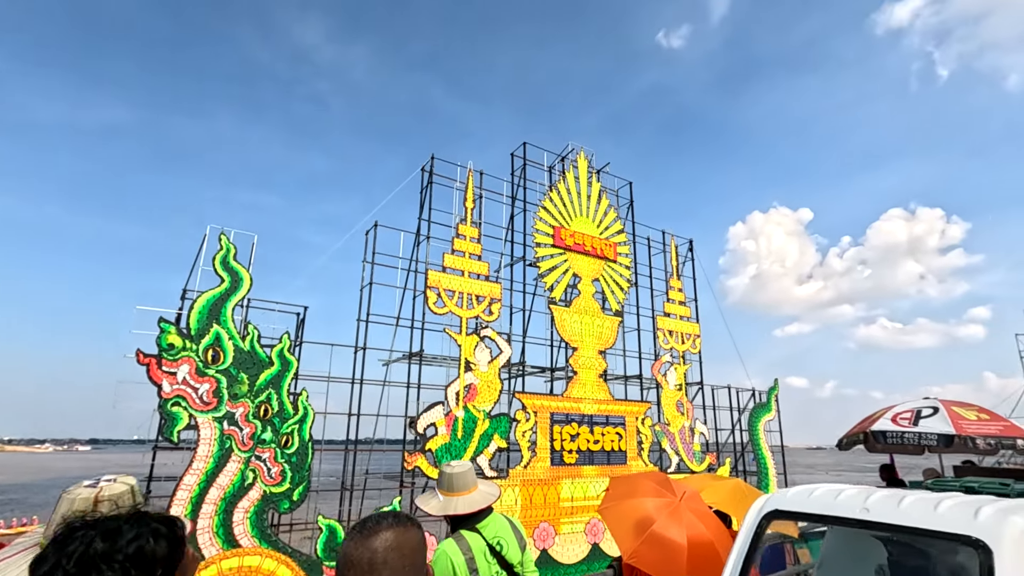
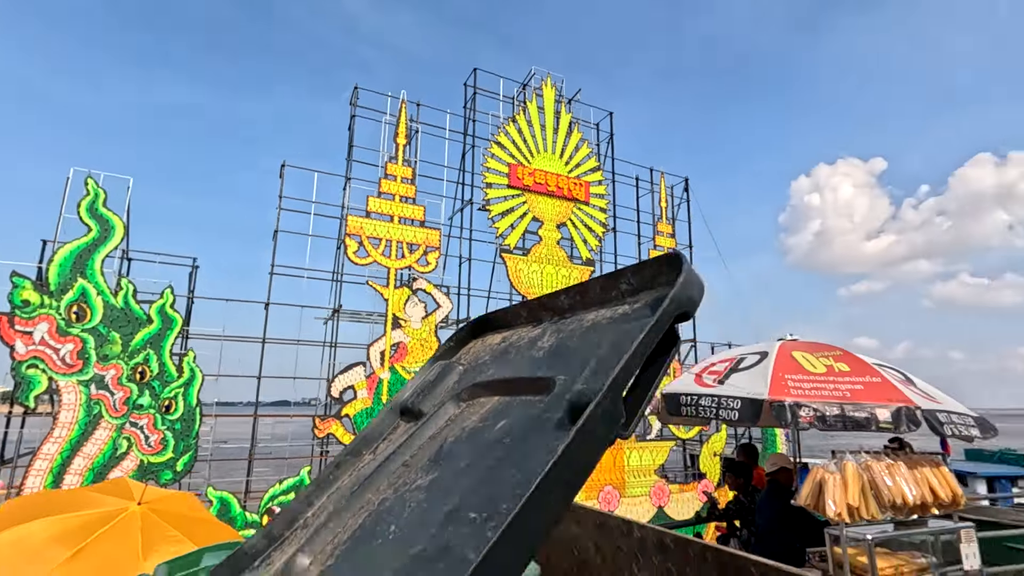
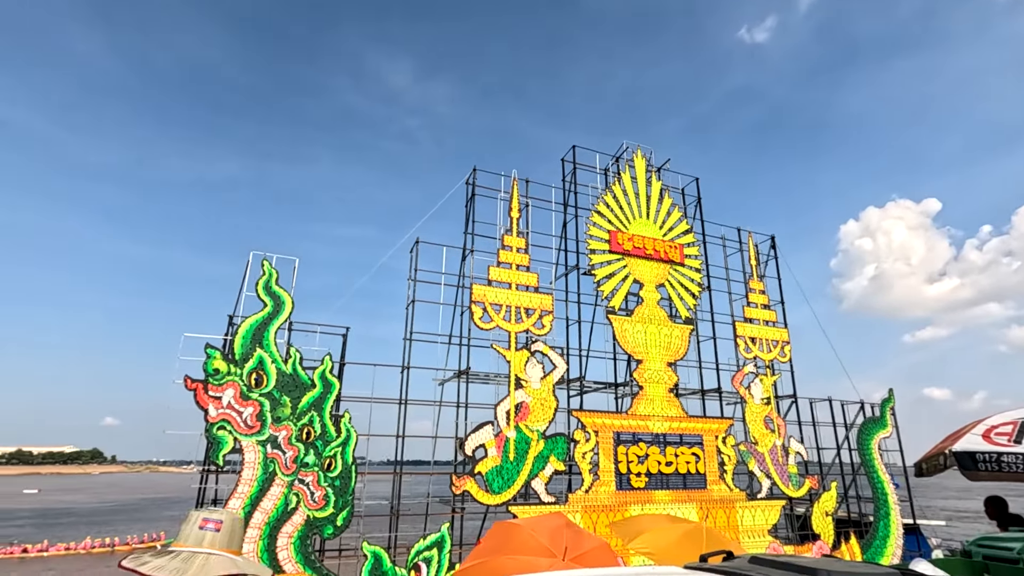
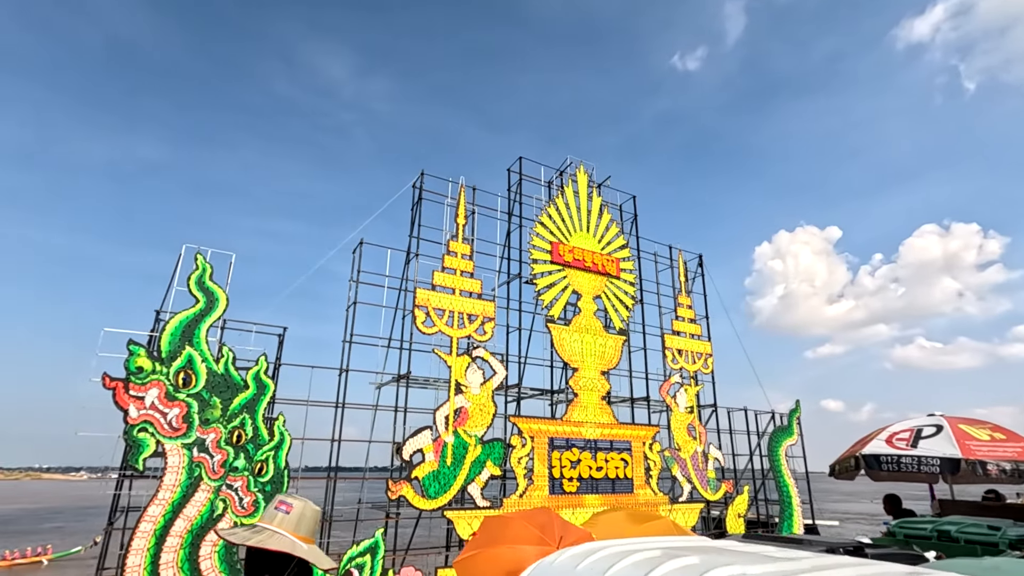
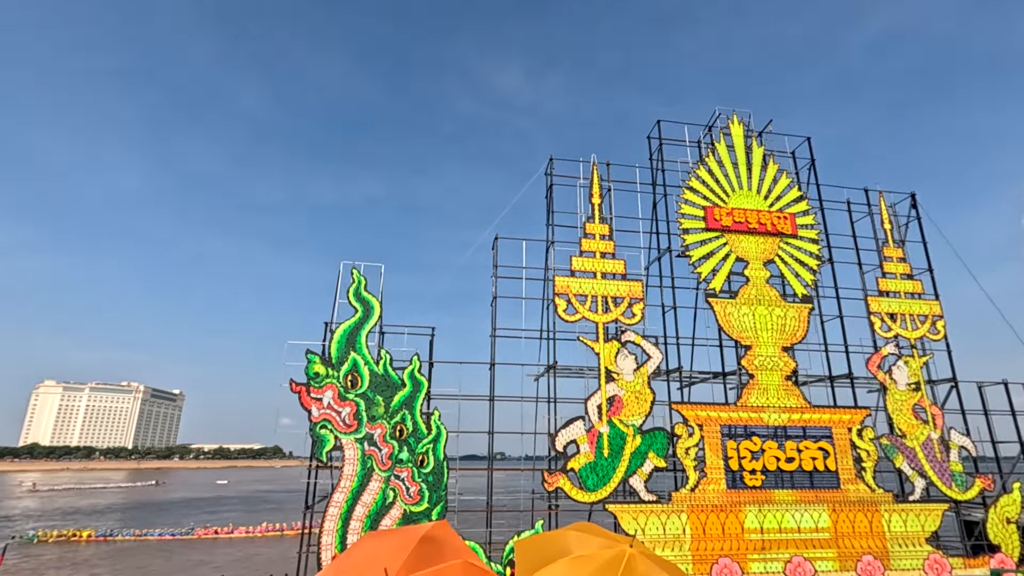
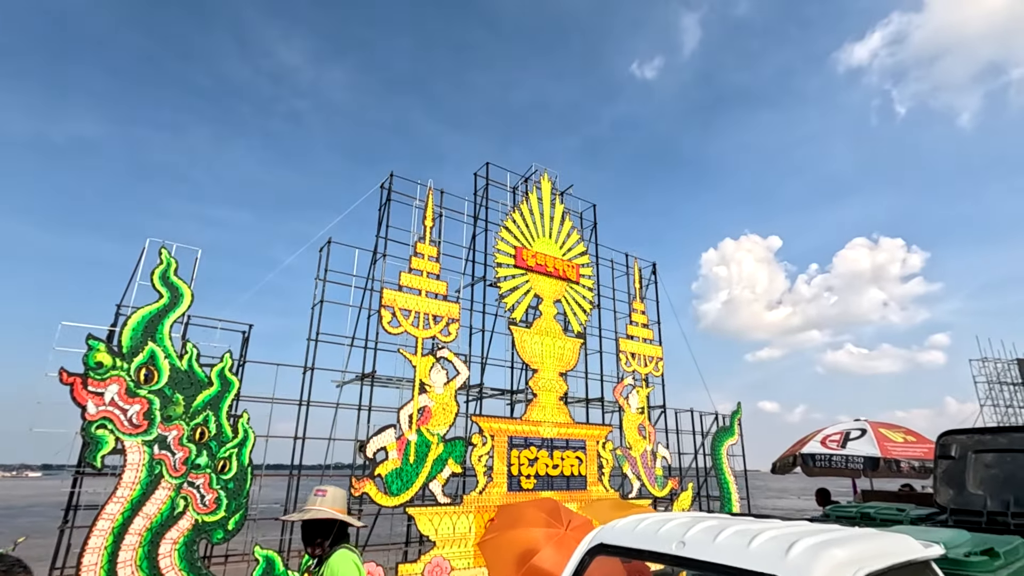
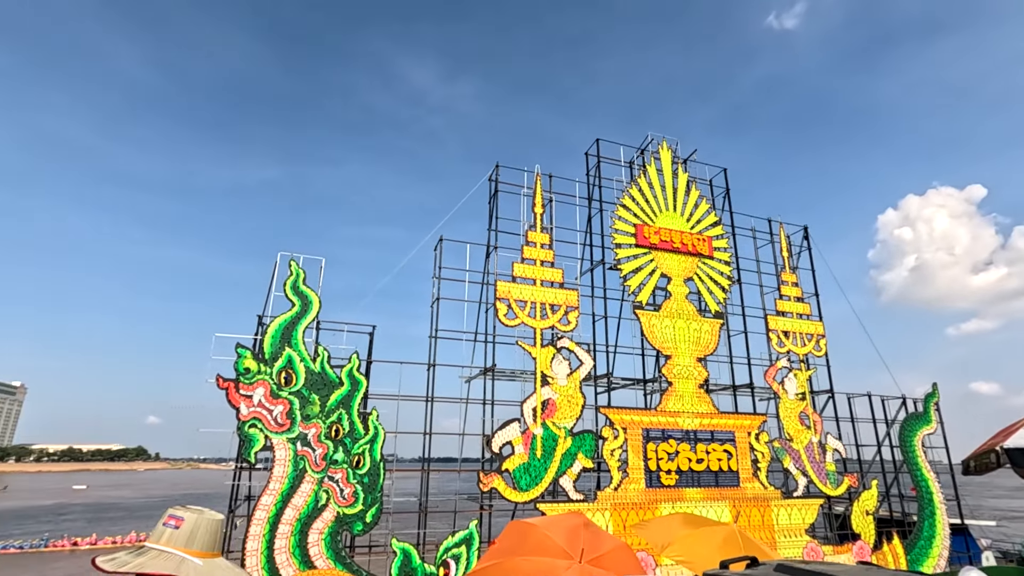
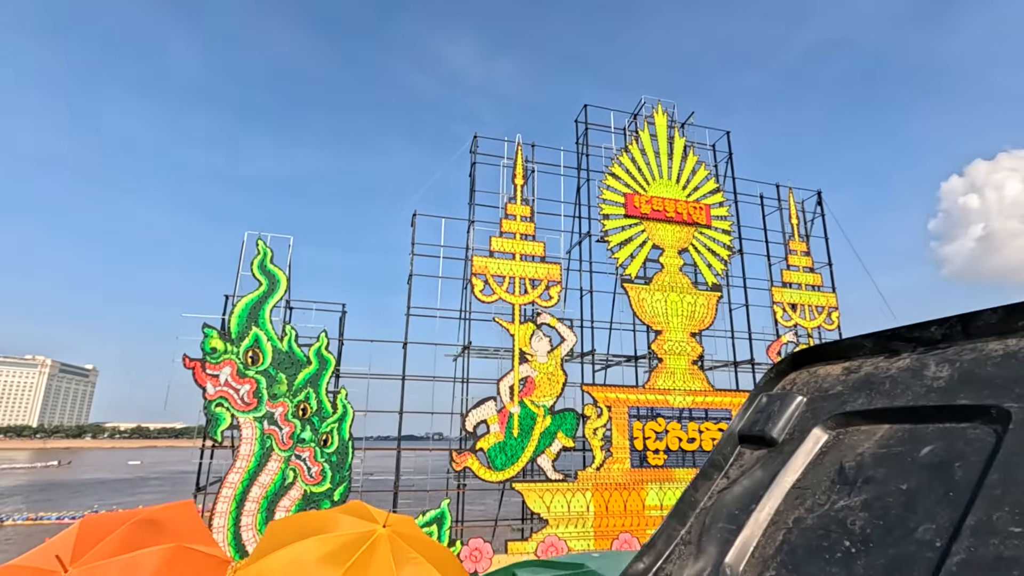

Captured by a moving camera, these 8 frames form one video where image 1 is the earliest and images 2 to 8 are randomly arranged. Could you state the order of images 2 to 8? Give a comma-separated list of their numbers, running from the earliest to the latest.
6, 4, 3, 7, 5, 8, 2
